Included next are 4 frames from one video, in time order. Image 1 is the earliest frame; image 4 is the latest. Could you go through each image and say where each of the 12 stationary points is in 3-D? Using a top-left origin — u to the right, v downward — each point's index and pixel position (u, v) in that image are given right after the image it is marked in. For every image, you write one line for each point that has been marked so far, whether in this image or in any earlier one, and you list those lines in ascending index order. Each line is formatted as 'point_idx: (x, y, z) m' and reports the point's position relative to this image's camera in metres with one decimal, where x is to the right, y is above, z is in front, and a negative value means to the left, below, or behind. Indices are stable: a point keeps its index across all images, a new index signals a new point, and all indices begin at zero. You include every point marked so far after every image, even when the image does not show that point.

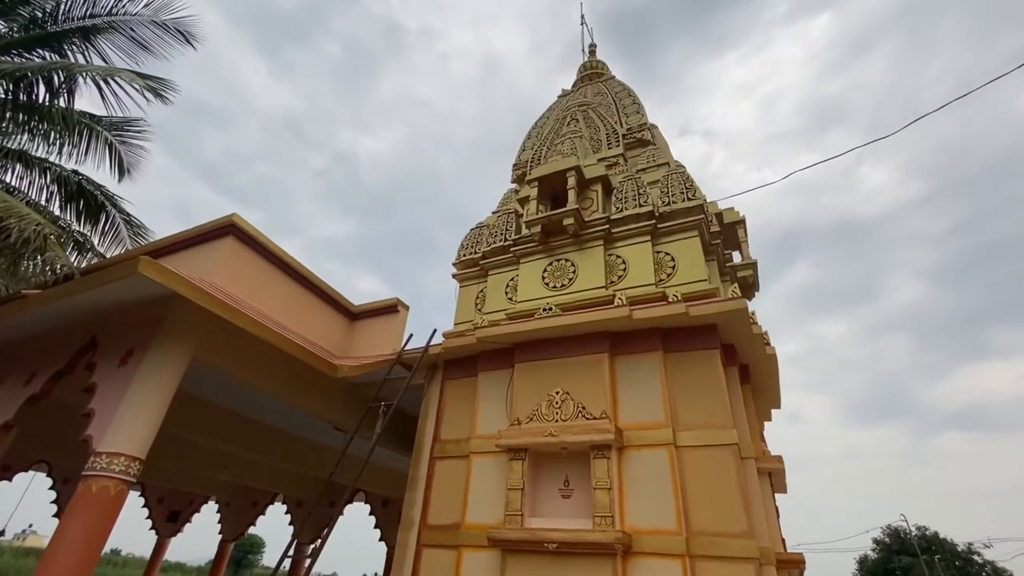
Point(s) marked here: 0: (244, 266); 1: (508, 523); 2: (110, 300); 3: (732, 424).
0: (-3.1, +0.3, +6.0) m
1: (0.0, -2.3, +5.1) m
2: (-4.3, -0.1, +5.4) m
3: (+2.1, -1.3, +4.9) m
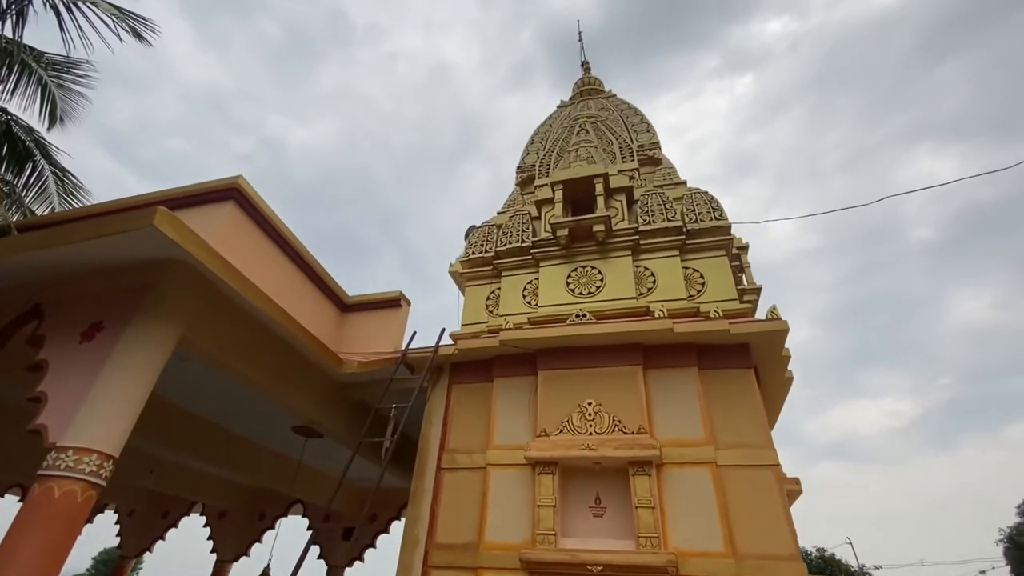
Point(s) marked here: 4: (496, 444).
0: (-2.7, +0.5, +5.2) m
1: (+0.3, -2.3, +4.7) m
2: (-3.8, +0.2, +4.5) m
3: (+2.5, -1.5, +4.8) m
4: (-0.2, -1.7, +5.5) m
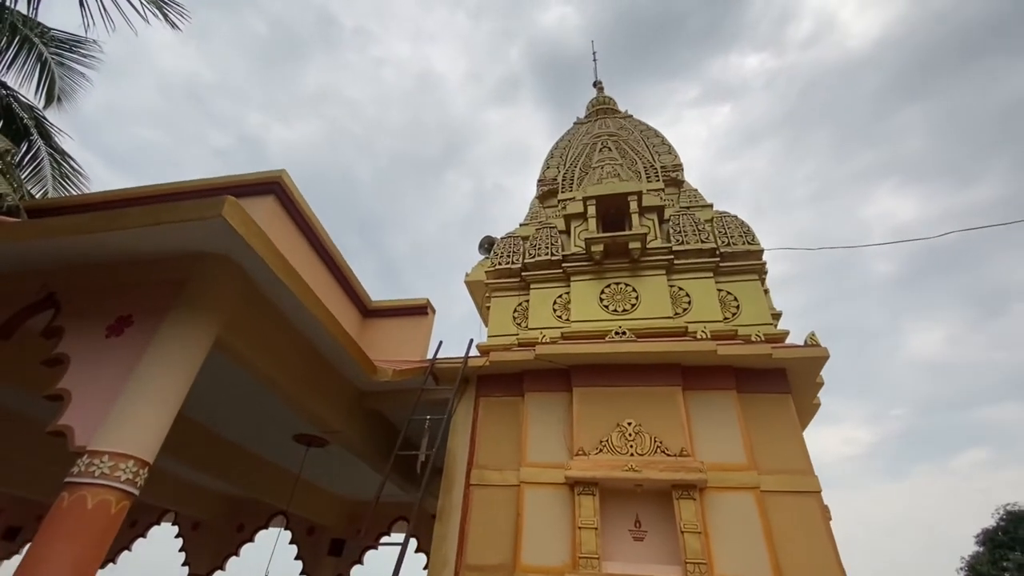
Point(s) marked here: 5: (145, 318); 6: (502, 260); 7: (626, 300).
0: (-2.2, +0.5, +4.9) m
1: (+0.6, -2.5, +4.5) m
2: (-3.3, +0.3, +4.1) m
3: (+2.9, -1.7, +4.8) m
4: (+0.2, -1.8, +5.3) m
5: (-2.9, -0.2, +4.0) m
6: (-0.1, +0.4, +7.0) m
7: (+1.3, -0.1, +6.1) m
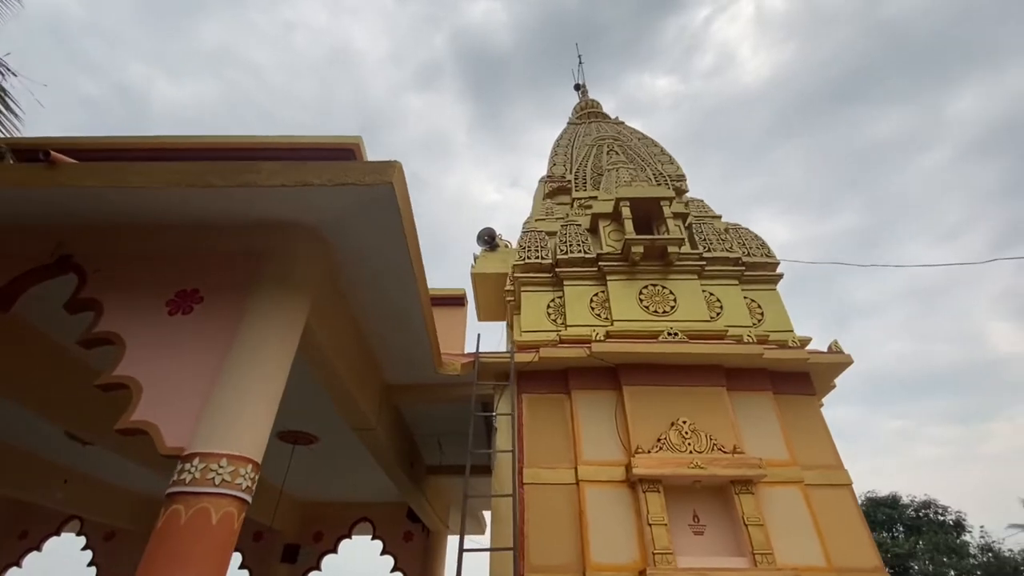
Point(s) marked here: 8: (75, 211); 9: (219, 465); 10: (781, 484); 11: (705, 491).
0: (-1.4, +0.7, +4.4) m
1: (+1.3, -2.5, +4.6) m
2: (-2.3, +0.5, +3.4) m
3: (+3.5, -1.9, +5.3) m
4: (+0.7, -1.8, +5.2) m
5: (-1.9, 0.0, +3.4) m
6: (+0.2, +0.5, +6.8) m
7: (+1.8, -0.2, +6.2) m
8: (-2.9, +0.5, +3.4) m
9: (-1.6, -0.9, +2.7) m
10: (+2.7, -2.0, +5.1) m
11: (+1.9, -2.0, +5.1) m
